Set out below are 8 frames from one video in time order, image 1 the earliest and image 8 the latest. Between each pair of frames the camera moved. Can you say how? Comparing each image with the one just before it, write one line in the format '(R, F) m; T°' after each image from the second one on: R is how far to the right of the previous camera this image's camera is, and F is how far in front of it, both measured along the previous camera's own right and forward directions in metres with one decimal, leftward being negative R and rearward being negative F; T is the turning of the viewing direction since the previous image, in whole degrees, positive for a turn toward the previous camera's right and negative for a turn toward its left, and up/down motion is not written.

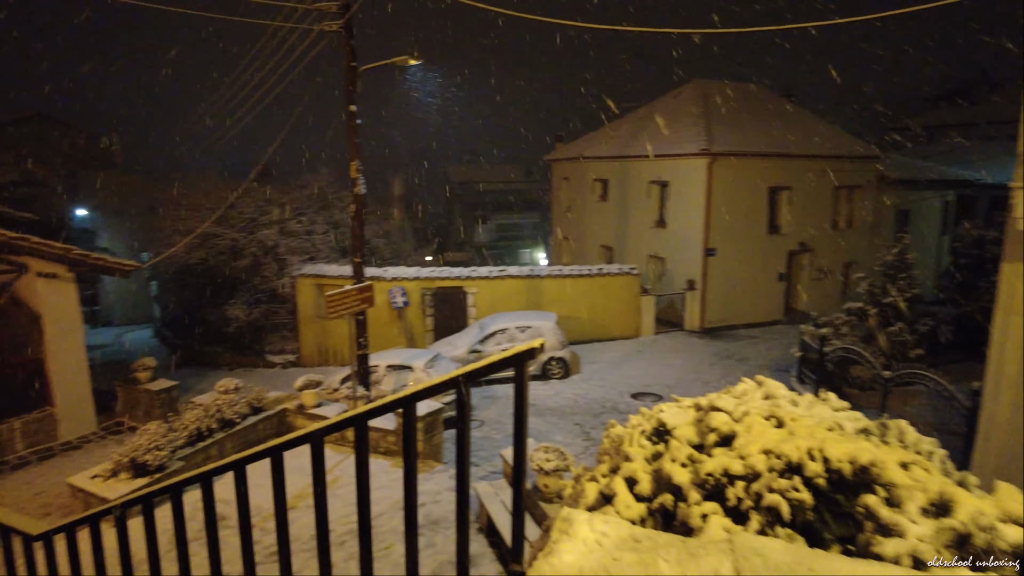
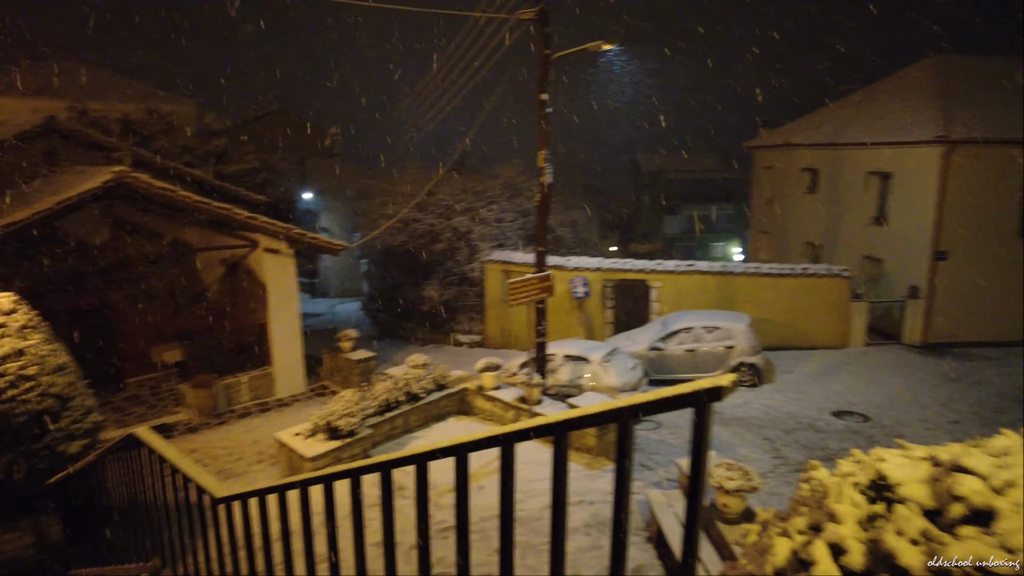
(0.0, +0.3) m; -16°
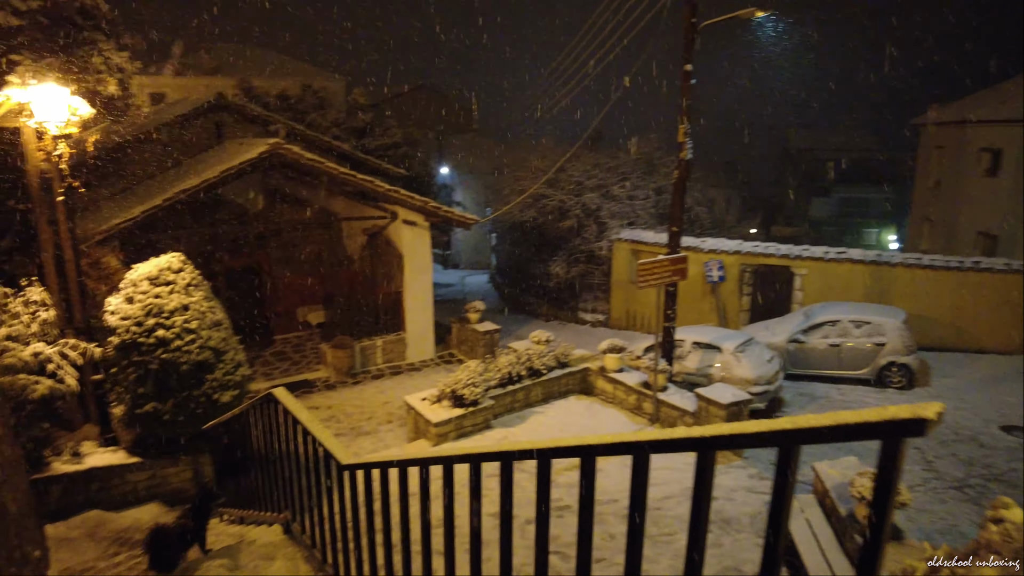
(0.0, +0.1) m; -11°
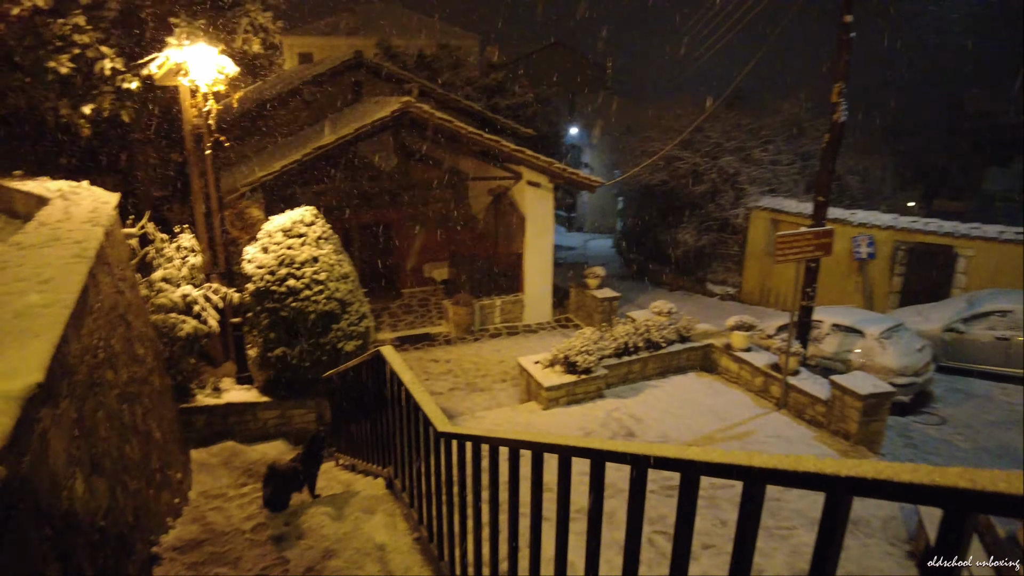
(0.0, +0.2) m; -11°
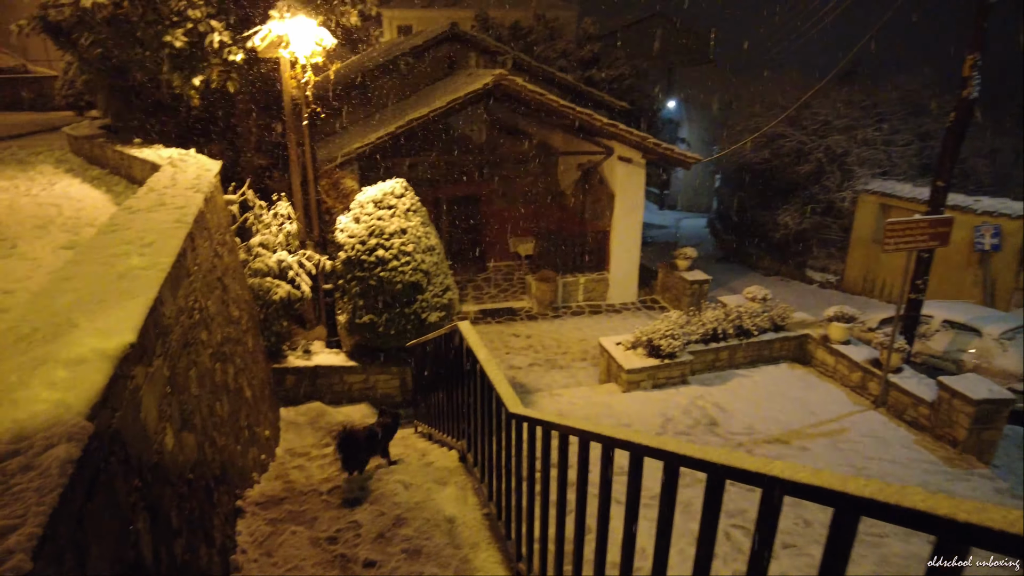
(0.0, +0.1) m; -7°
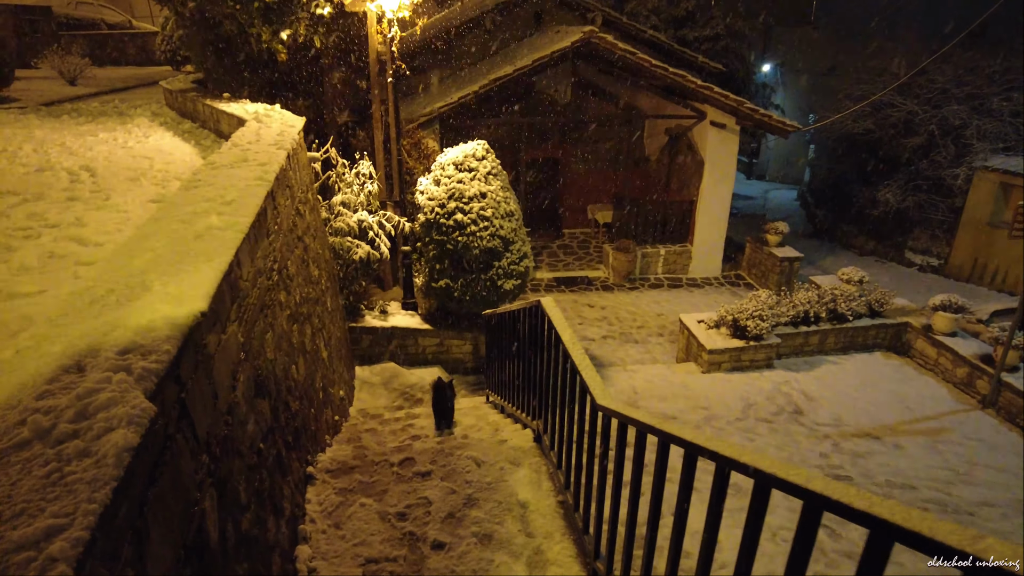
(-0.1, +0.2) m; -6°
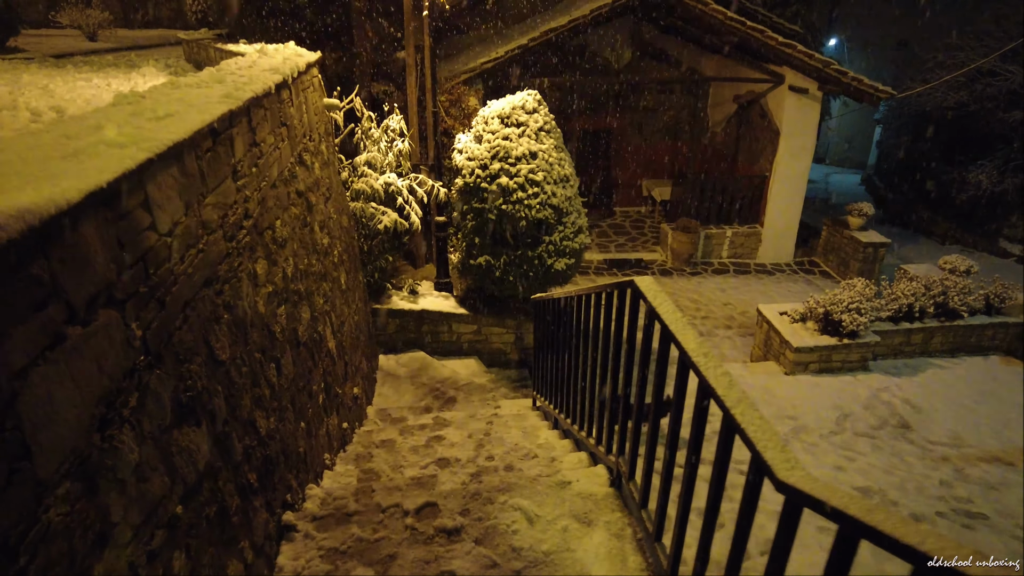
(-0.1, +1.1) m; -3°
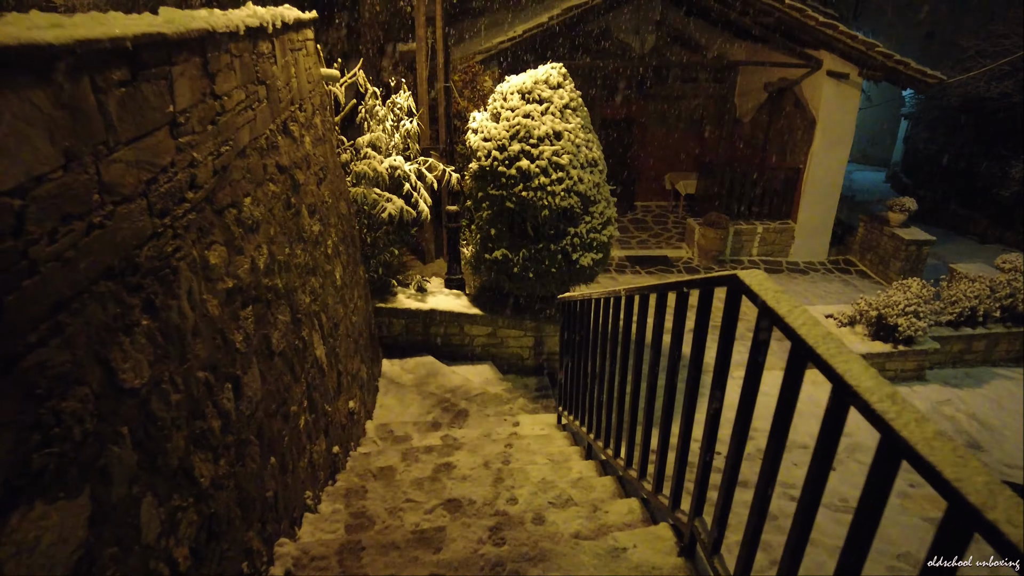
(-0.1, +0.6) m; -1°
